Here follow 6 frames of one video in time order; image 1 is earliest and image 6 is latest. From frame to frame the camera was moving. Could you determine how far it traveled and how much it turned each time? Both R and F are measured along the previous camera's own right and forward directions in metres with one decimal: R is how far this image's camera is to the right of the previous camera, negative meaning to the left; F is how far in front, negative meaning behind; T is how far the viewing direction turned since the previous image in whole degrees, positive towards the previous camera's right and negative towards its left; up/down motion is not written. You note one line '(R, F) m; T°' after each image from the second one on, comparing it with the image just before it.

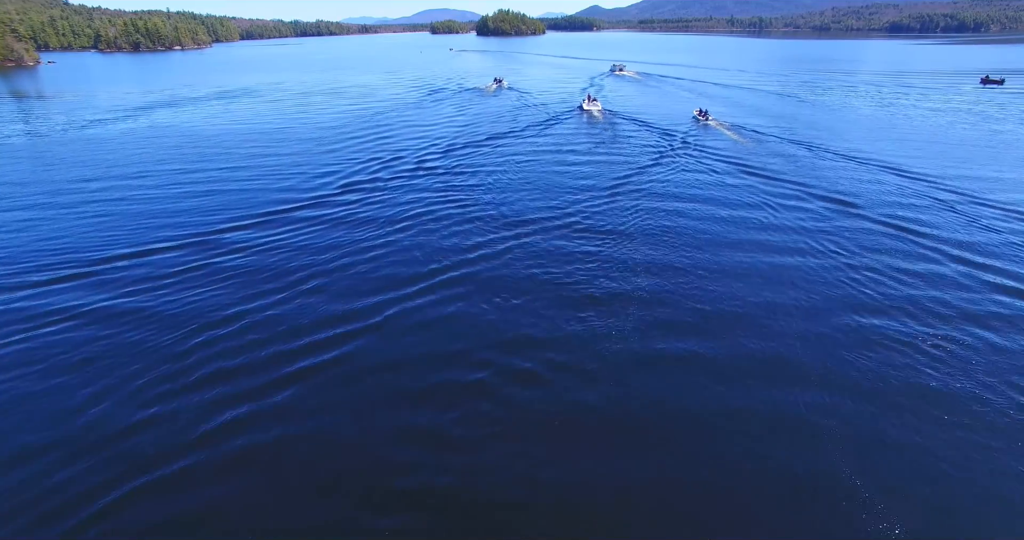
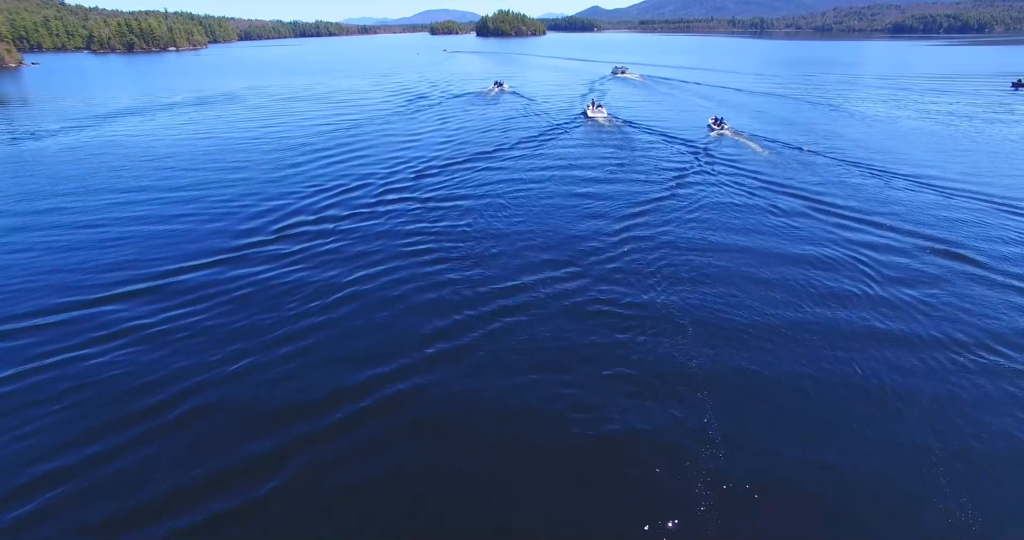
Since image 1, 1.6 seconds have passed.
(0.0, +3.9) m; 0°
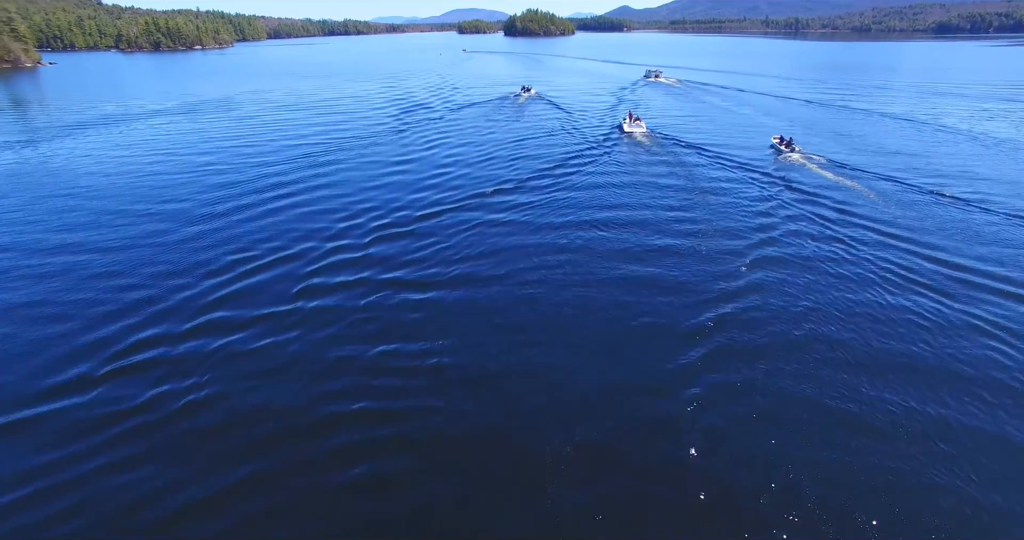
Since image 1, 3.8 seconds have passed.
(-0.1, +6.5) m; -2°
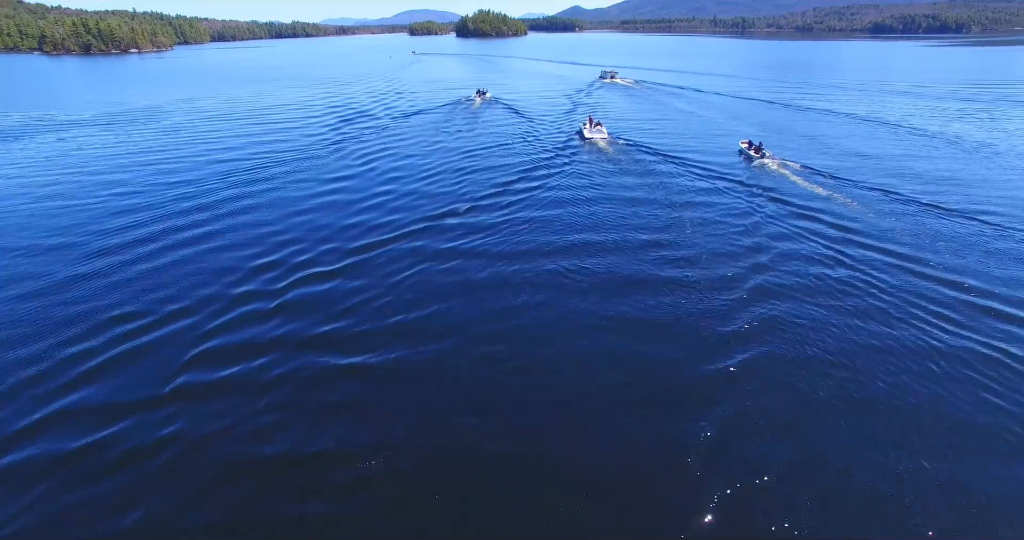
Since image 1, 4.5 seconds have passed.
(0.0, +2.7) m; +4°
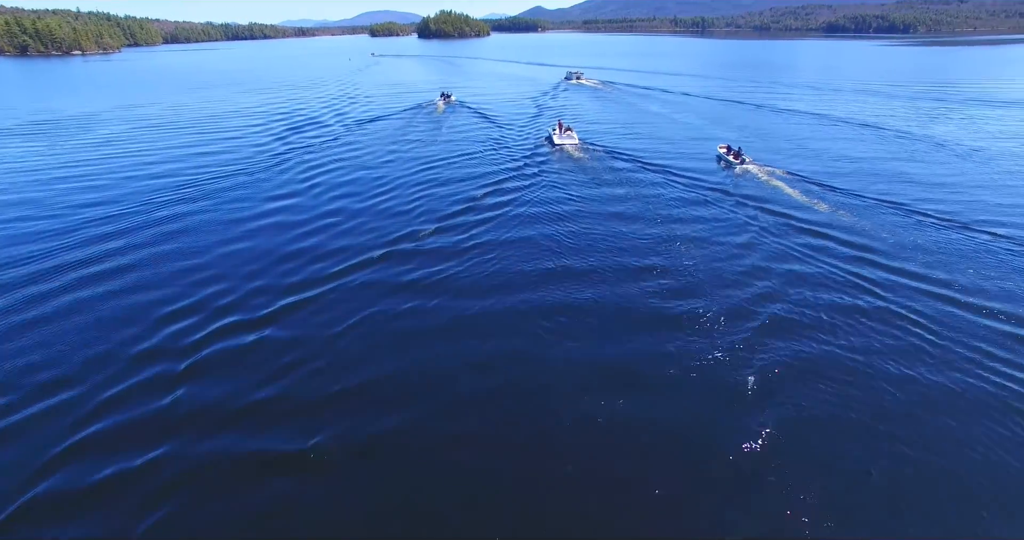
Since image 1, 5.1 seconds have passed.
(-0.1, +2.4) m; +3°
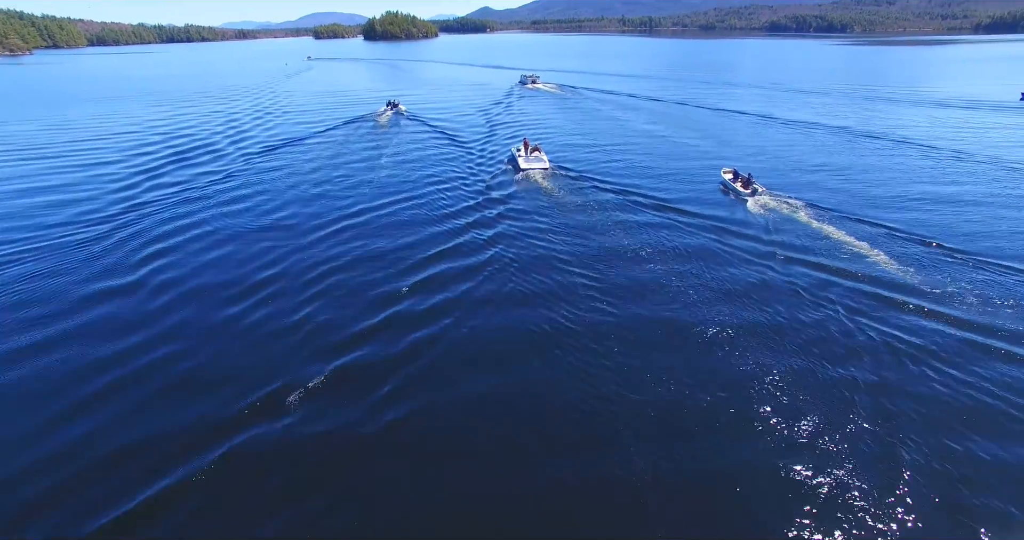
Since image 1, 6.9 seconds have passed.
(-0.4, +7.2) m; +4°
